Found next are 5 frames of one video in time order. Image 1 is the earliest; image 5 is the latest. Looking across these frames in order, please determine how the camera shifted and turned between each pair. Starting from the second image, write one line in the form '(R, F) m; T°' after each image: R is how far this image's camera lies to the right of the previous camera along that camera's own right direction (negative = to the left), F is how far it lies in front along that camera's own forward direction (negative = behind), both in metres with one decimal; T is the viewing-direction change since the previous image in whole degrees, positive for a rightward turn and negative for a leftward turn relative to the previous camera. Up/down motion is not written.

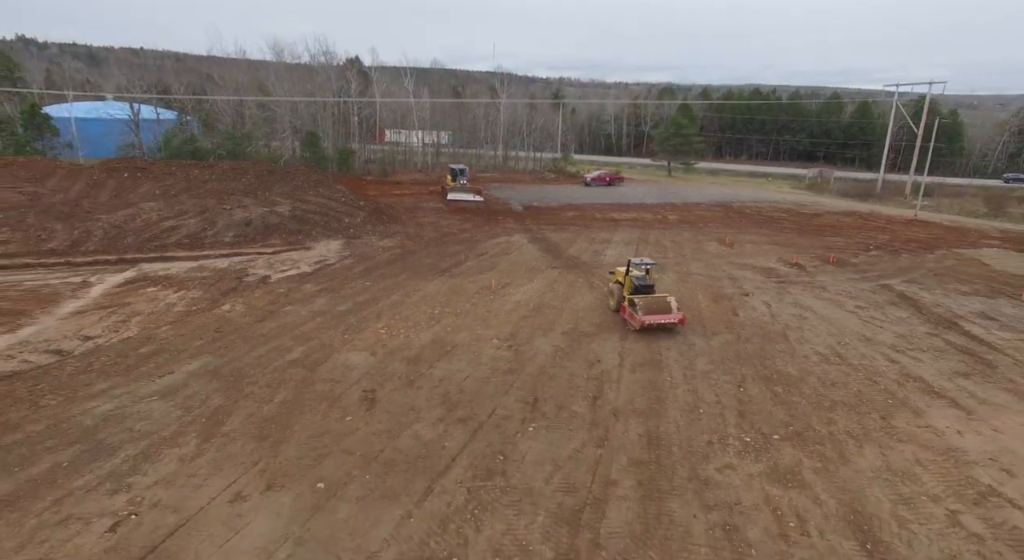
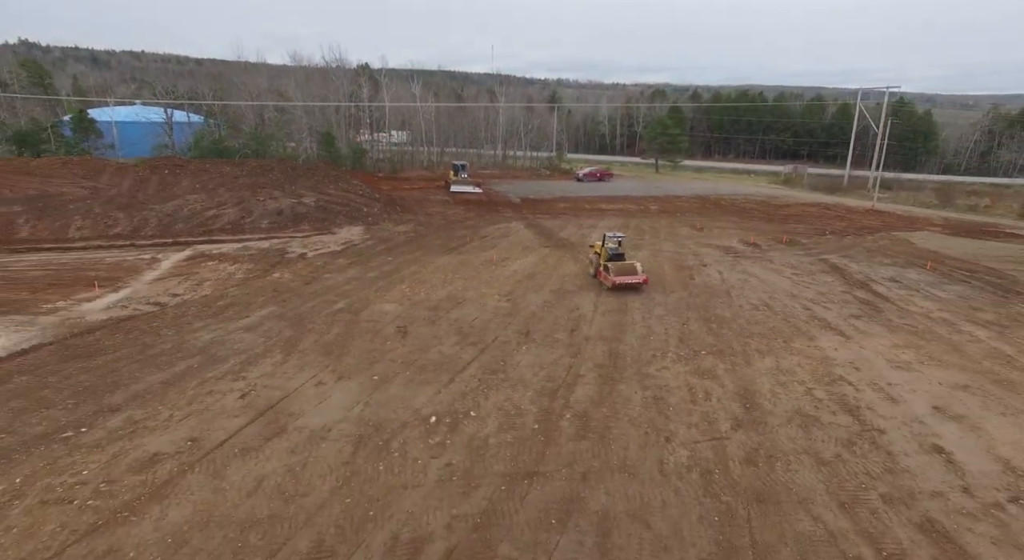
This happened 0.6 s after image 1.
(0.0, -2.5) m; 0°
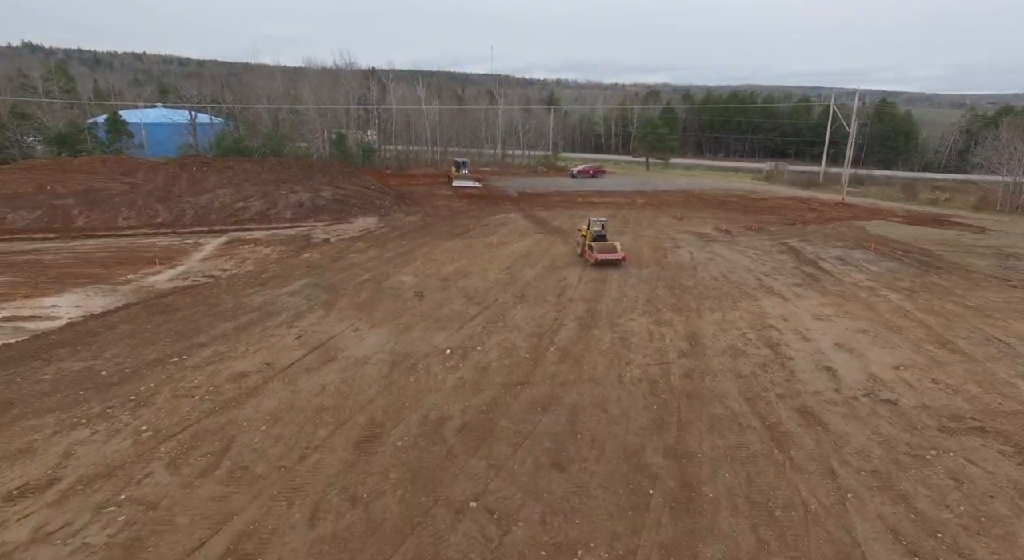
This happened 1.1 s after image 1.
(0.0, -2.2) m; 0°
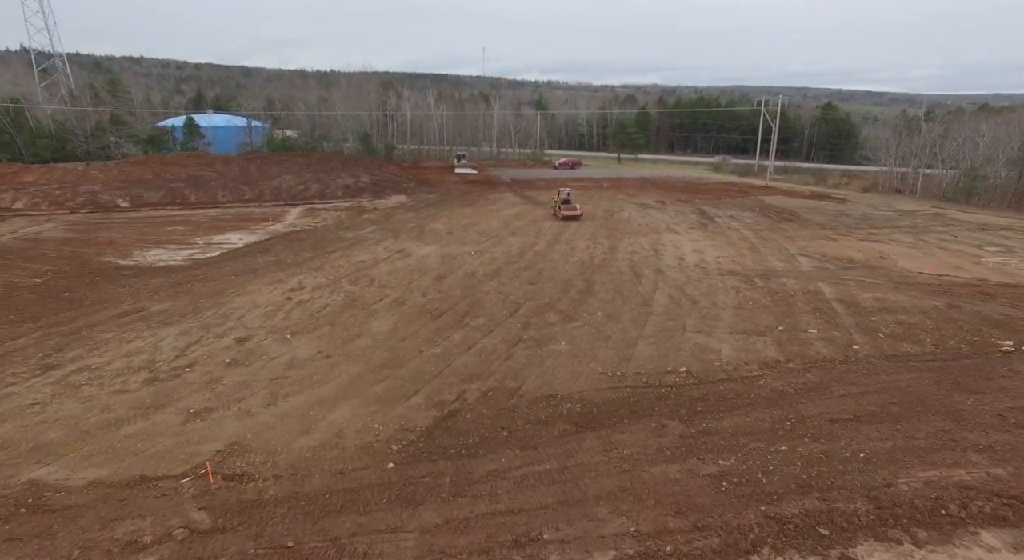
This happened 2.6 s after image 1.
(-0.1, -7.2) m; +1°
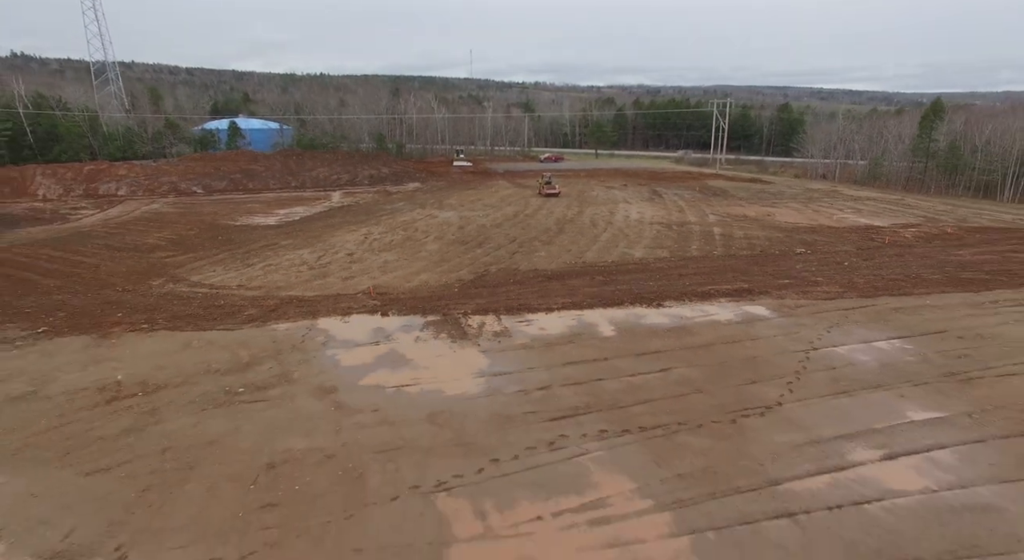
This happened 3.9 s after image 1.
(-0.3, -6.7) m; +1°
